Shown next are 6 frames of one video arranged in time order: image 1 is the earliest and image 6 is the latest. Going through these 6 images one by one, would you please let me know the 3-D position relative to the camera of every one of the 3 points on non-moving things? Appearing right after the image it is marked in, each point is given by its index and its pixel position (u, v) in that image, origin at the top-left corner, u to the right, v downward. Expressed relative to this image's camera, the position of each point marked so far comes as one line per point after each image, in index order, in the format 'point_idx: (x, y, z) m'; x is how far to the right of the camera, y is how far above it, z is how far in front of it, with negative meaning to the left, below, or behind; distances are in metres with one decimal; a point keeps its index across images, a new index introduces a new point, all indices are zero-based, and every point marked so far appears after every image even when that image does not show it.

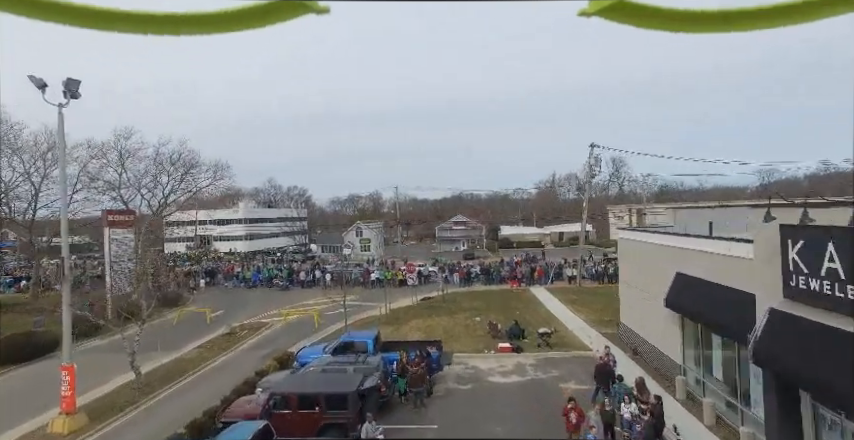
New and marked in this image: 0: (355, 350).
0: (-2.4, -4.3, +15.8) m
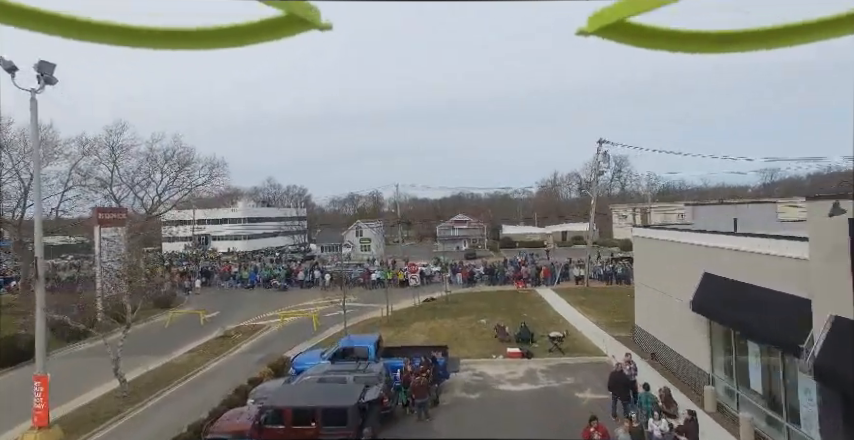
0: (-2.2, -4.3, +14.8) m
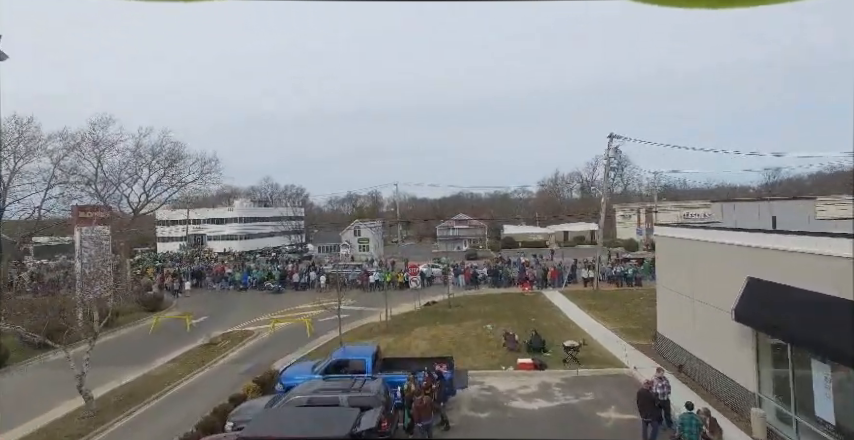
0: (-2.1, -4.2, +13.3) m
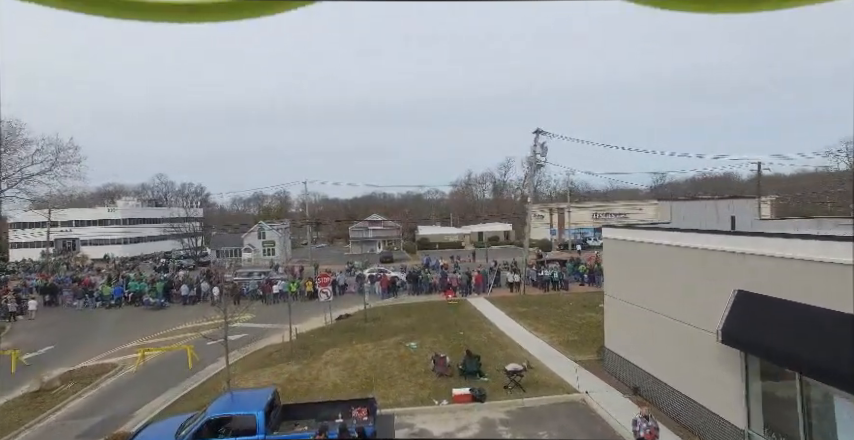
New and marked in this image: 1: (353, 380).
0: (-3.9, -4.2, +9.6) m
1: (-2.3, -5.1, +14.9) m
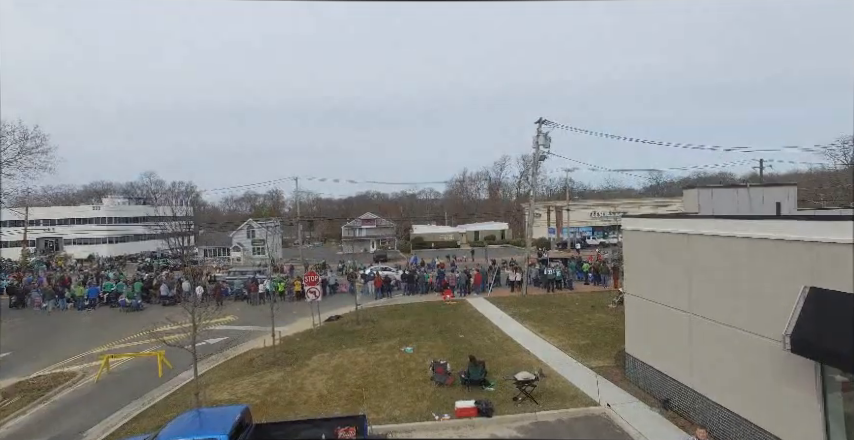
0: (-3.9, -3.9, +7.9) m
1: (-2.4, -4.8, +13.2) m
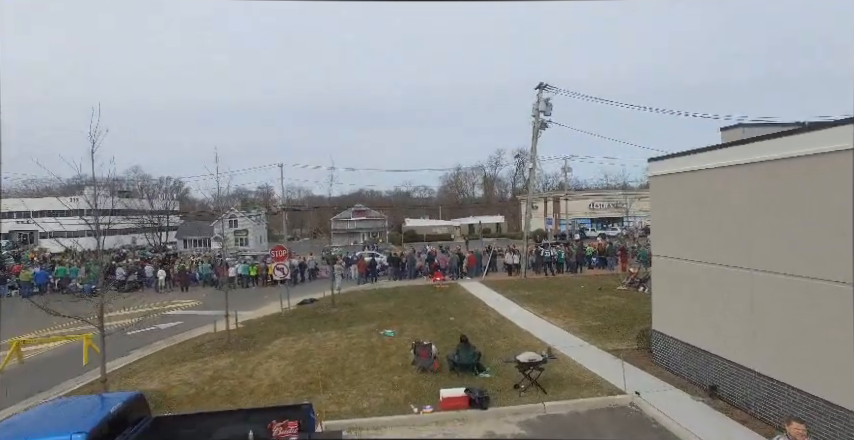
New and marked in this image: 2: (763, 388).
0: (-4.3, -2.7, +5.3) m
1: (-2.8, -3.6, +10.6) m
2: (+5.6, -2.8, +7.4) m
